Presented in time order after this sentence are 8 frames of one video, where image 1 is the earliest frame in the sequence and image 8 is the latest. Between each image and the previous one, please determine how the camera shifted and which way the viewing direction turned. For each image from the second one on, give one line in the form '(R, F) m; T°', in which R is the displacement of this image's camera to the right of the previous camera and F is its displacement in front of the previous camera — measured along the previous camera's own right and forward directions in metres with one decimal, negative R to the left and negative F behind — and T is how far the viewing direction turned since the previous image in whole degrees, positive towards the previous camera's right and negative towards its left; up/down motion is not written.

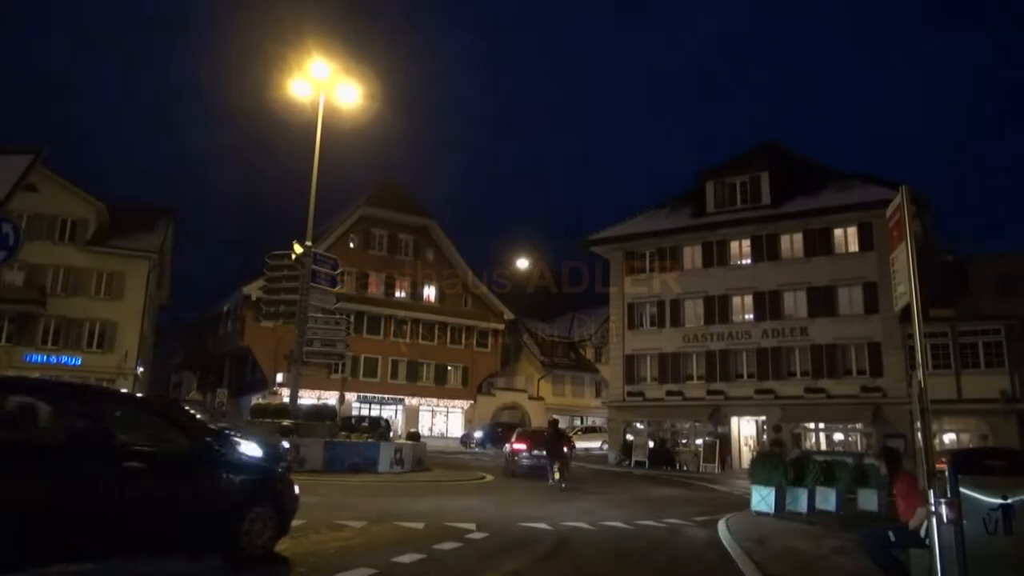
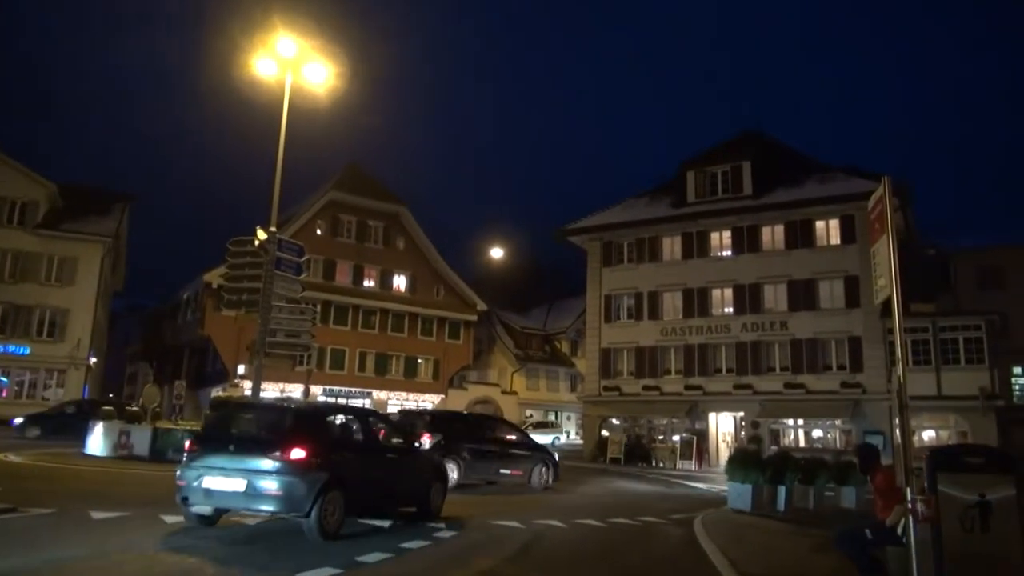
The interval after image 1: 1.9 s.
(+0.3, +1.9) m; +2°
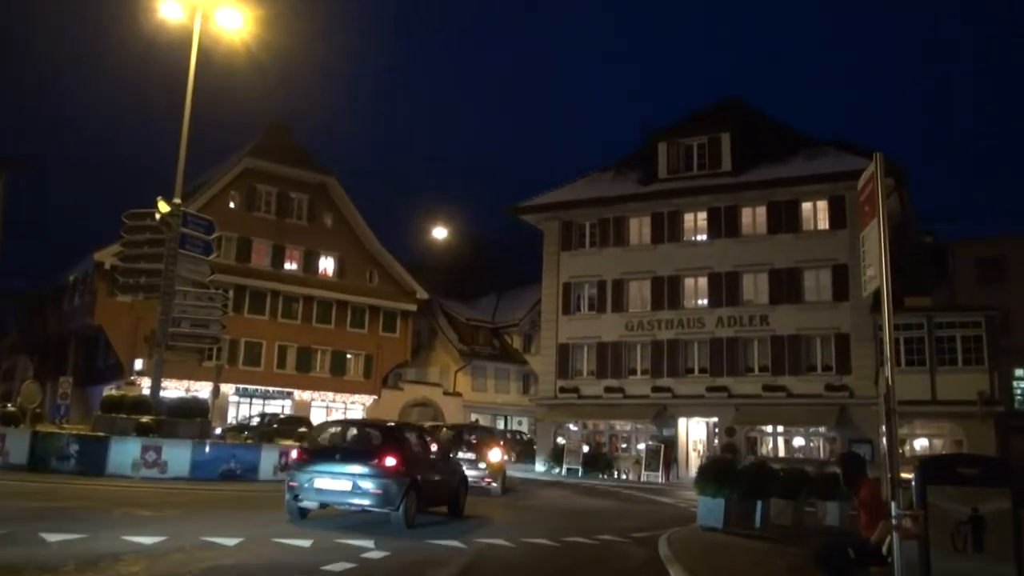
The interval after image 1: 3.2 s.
(+1.0, +6.9) m; +3°
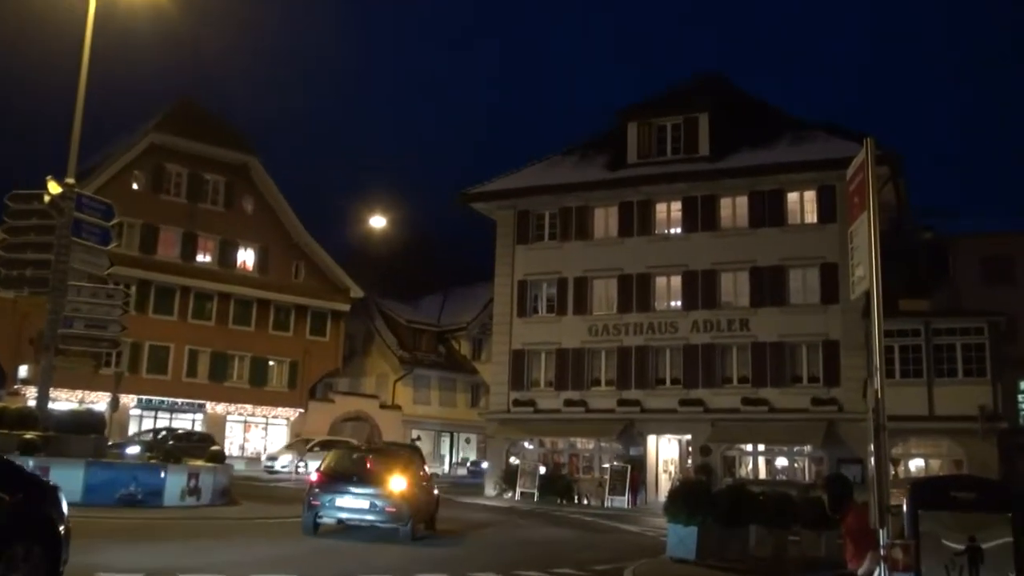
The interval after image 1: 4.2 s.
(+1.2, +5.7) m; +2°
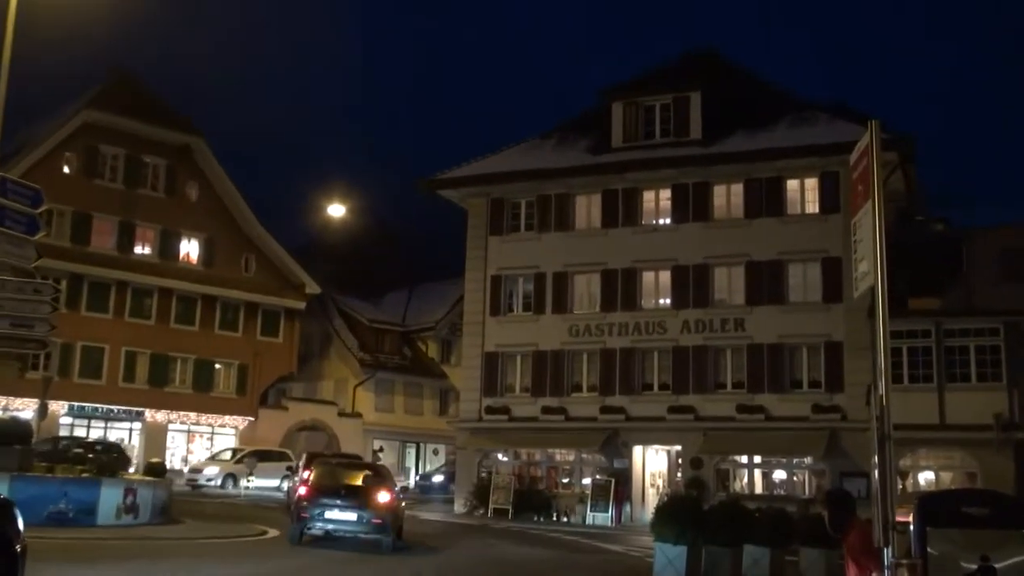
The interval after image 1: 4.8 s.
(+0.8, +3.7) m; +1°
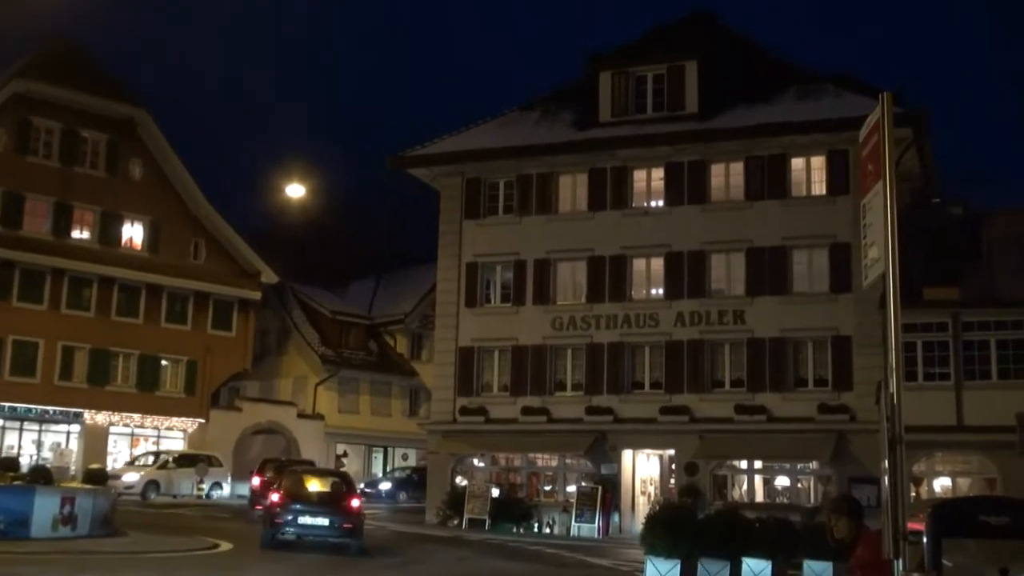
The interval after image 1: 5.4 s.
(+0.8, +3.3) m; 0°
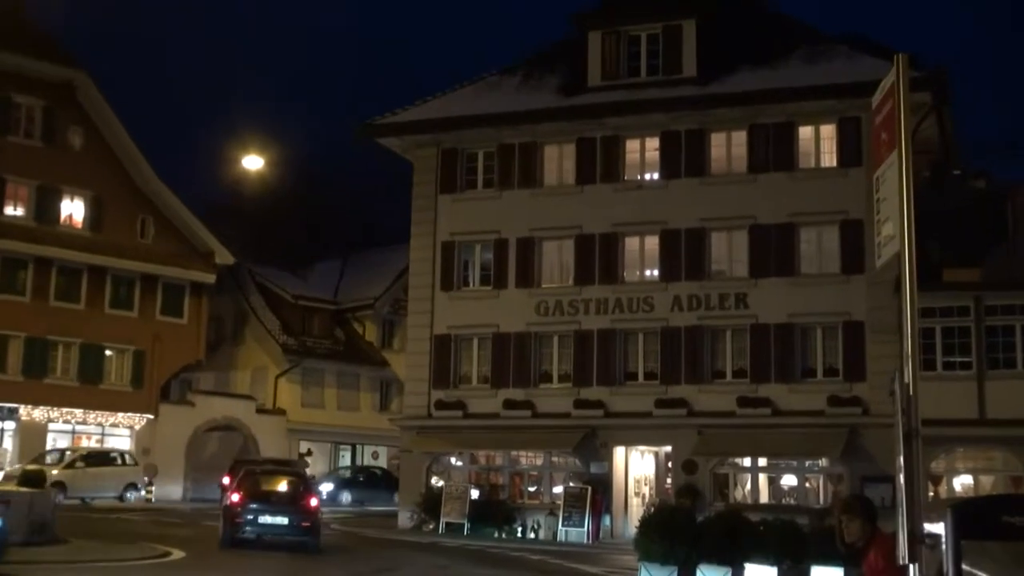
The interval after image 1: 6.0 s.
(+0.5, +3.0) m; 0°
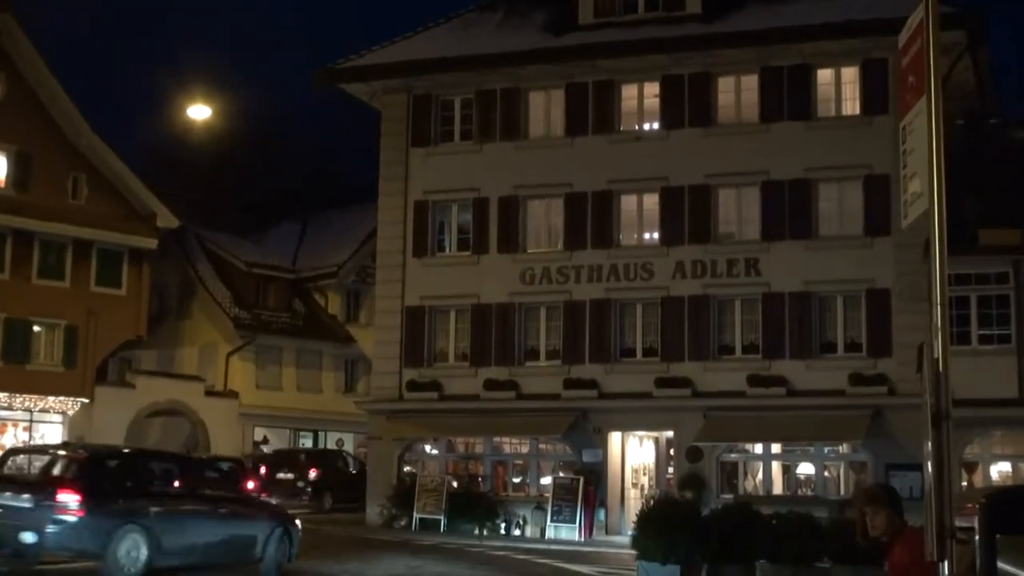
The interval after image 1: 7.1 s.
(+0.6, +3.4) m; 0°
